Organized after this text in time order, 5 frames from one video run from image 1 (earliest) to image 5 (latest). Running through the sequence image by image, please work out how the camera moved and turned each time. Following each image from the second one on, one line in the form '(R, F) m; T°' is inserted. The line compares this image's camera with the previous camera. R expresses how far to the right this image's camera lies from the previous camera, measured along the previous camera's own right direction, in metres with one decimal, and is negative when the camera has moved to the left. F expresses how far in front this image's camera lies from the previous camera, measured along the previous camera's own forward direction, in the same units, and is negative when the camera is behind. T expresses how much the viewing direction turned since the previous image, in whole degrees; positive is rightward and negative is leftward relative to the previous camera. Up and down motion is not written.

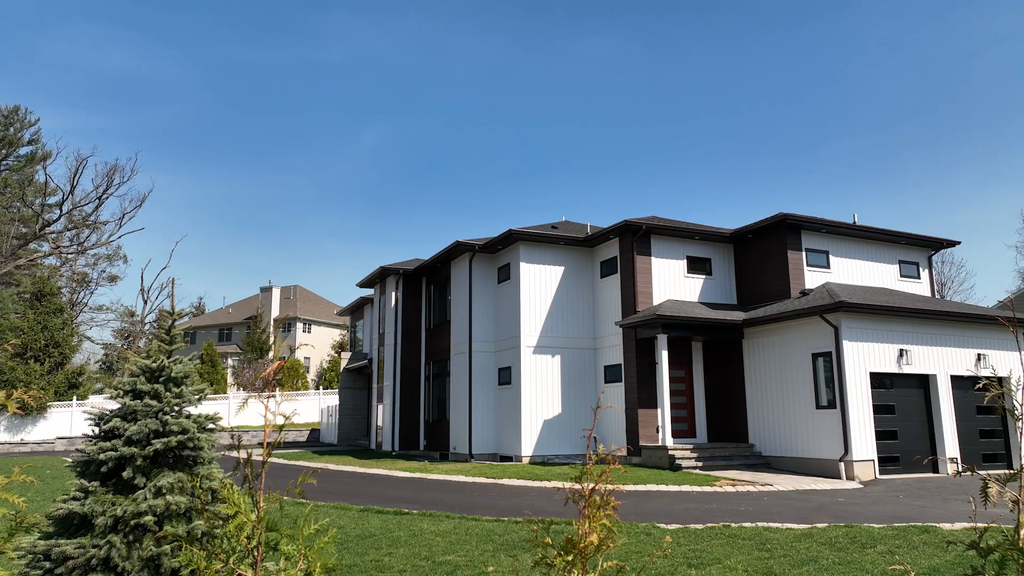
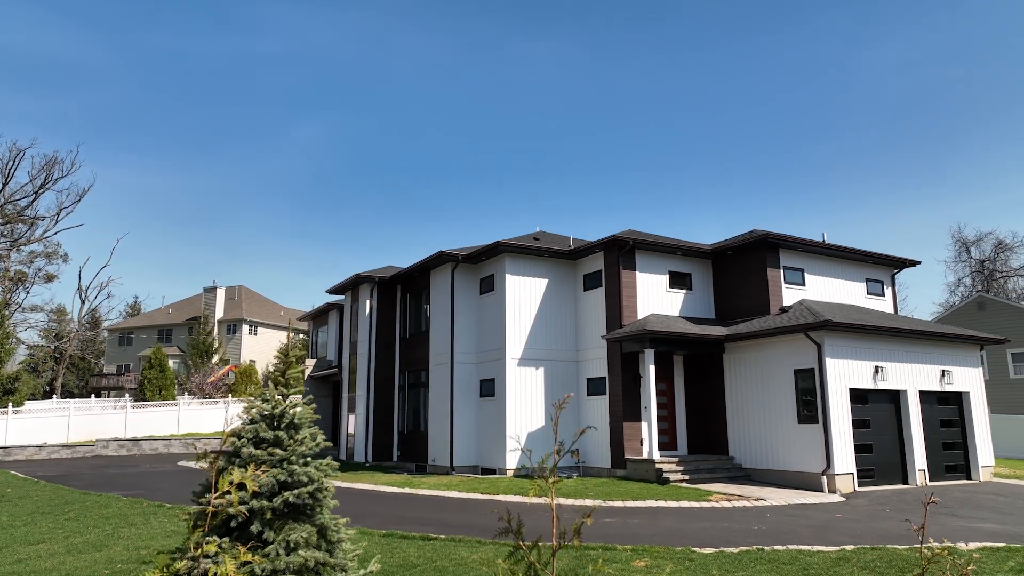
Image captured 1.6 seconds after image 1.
(-0.9, +0.1) m; +4°
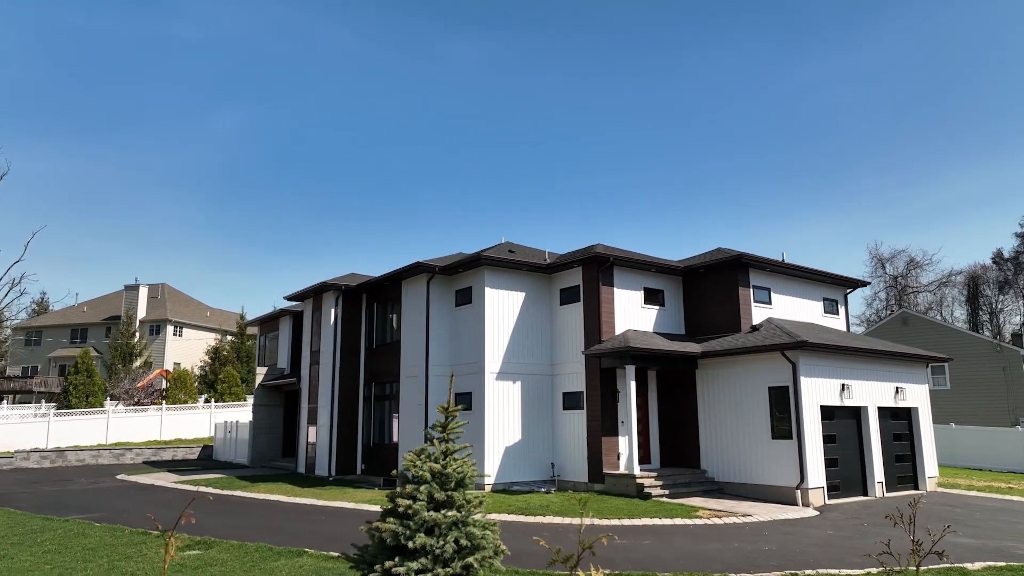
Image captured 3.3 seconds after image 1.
(-1.1, +0.1) m; +6°
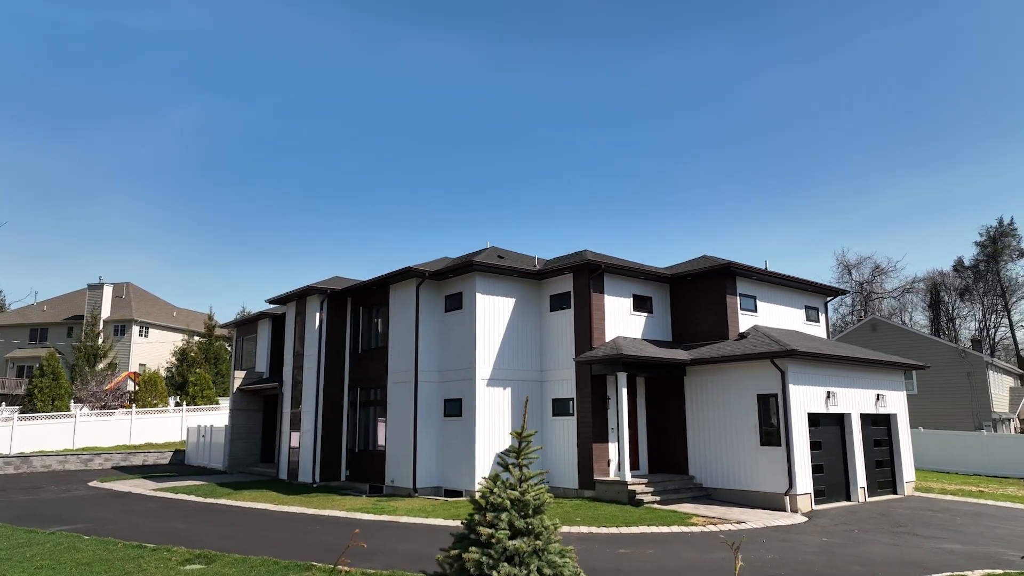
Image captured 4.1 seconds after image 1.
(-0.5, 0.0) m; +2°
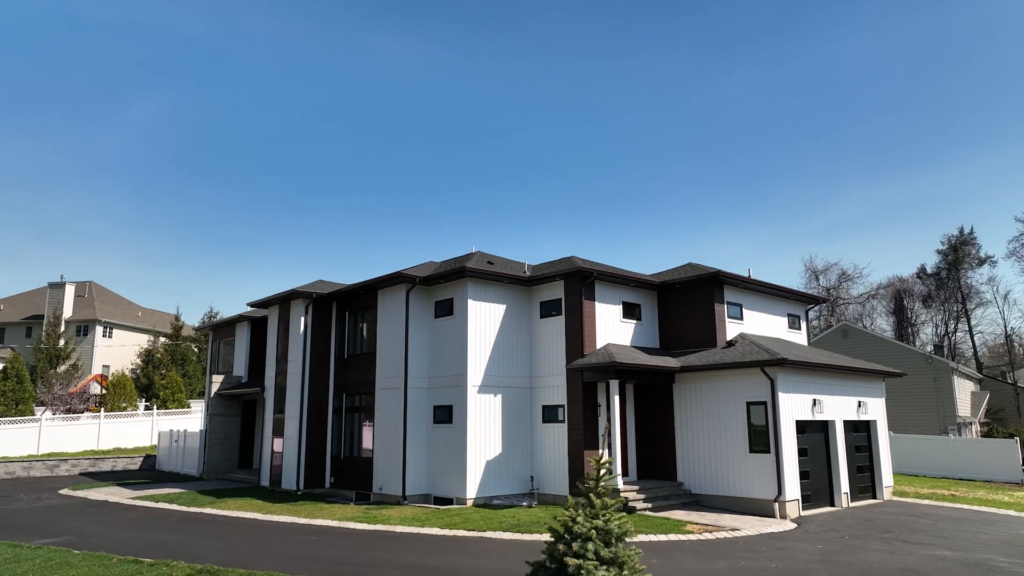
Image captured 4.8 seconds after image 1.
(-0.5, 0.0) m; +2°
